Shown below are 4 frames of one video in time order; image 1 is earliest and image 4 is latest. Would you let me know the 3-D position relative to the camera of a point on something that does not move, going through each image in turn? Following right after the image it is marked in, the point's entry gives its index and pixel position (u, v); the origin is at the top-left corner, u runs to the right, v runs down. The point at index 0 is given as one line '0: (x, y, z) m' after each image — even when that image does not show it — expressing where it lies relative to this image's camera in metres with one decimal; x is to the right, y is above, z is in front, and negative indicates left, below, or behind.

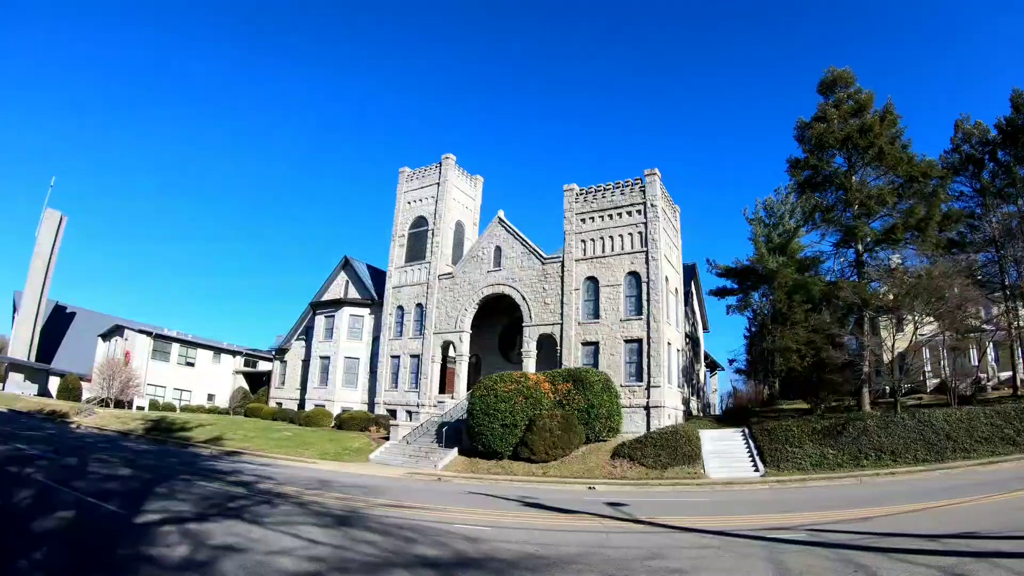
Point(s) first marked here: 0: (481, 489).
0: (-0.9, -6.0, +18.0) m
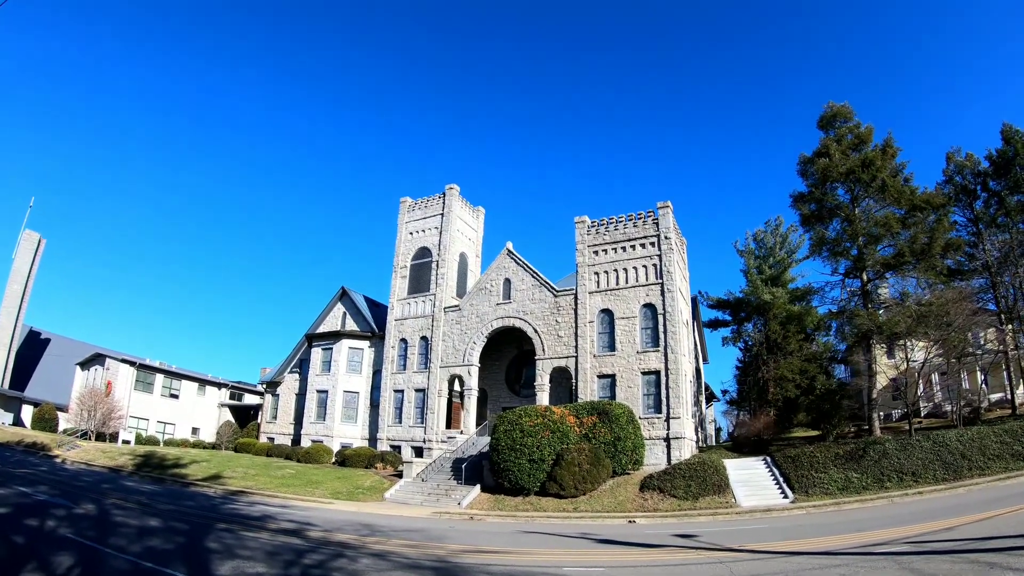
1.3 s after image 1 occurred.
0: (+0.5, -6.9, +17.4) m
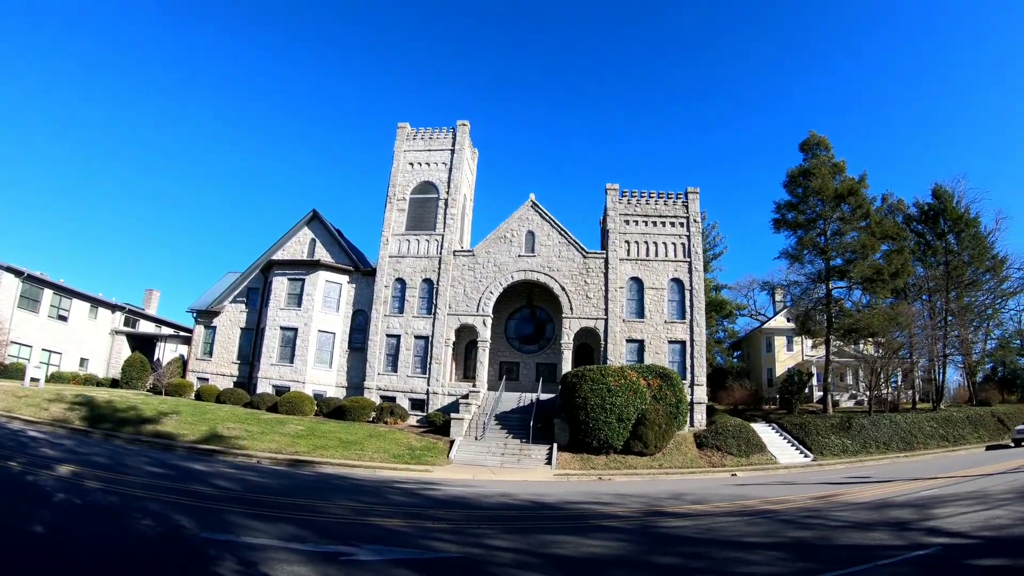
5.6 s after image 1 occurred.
0: (+5.8, -5.9, +18.2) m
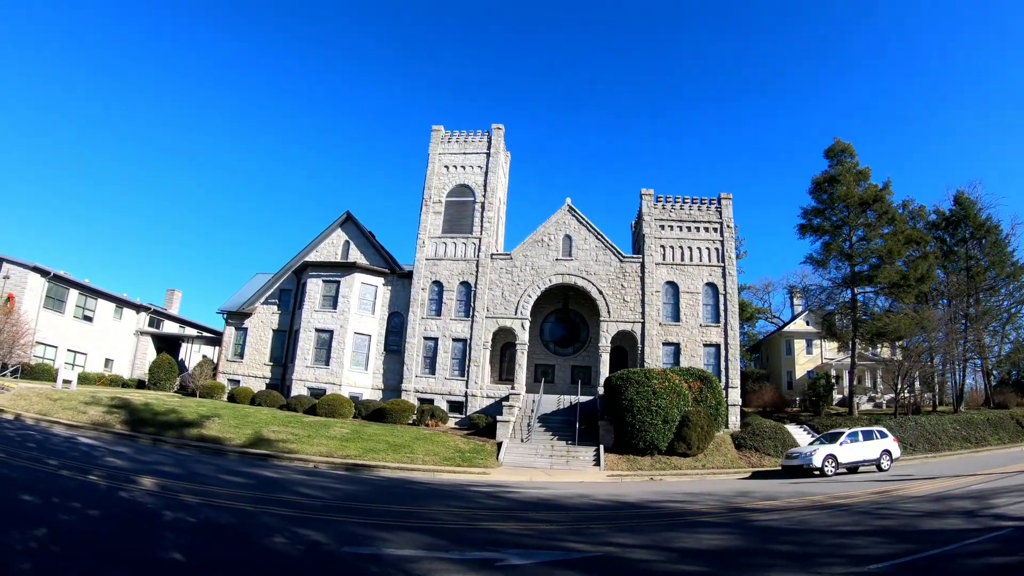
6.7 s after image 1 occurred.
0: (+7.7, -6.1, +18.6) m
